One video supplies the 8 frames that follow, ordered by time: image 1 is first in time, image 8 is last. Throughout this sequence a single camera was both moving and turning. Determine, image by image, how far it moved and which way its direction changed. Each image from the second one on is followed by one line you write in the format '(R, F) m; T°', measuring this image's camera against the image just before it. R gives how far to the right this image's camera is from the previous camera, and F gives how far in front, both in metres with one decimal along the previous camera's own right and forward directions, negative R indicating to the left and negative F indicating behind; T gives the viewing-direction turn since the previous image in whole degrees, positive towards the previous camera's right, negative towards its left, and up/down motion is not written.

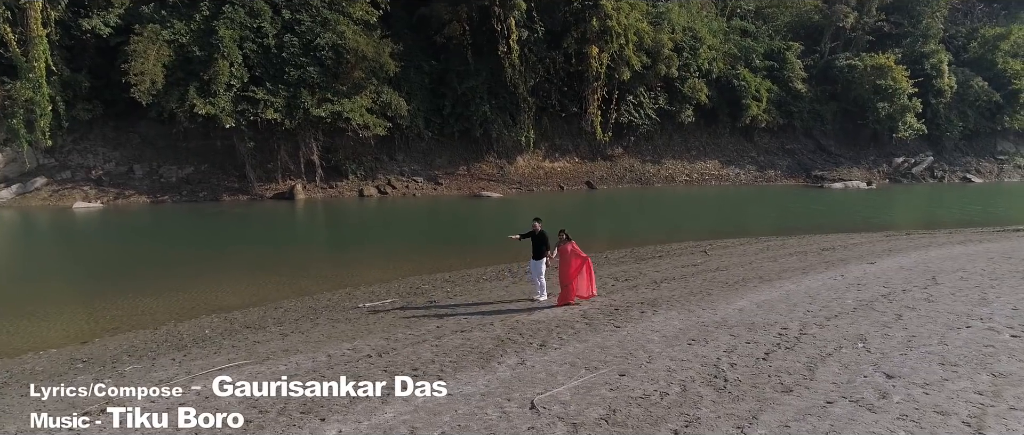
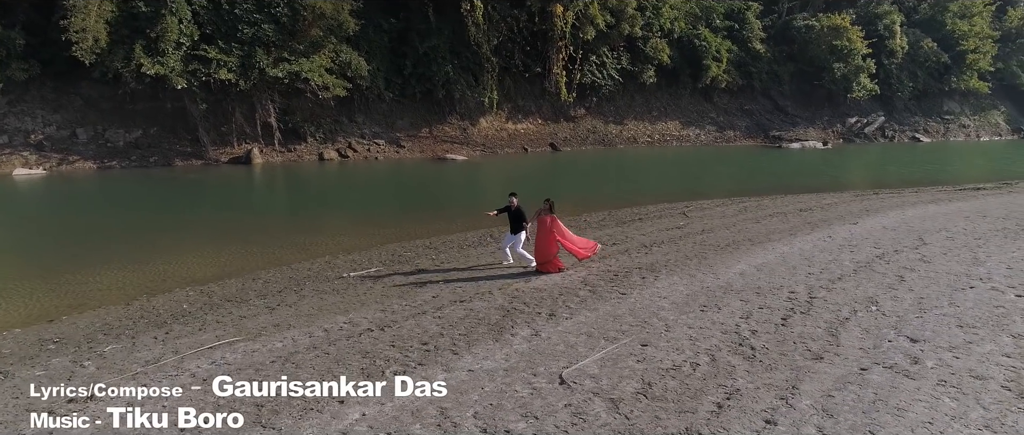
(-0.5, +0.3) m; +4°
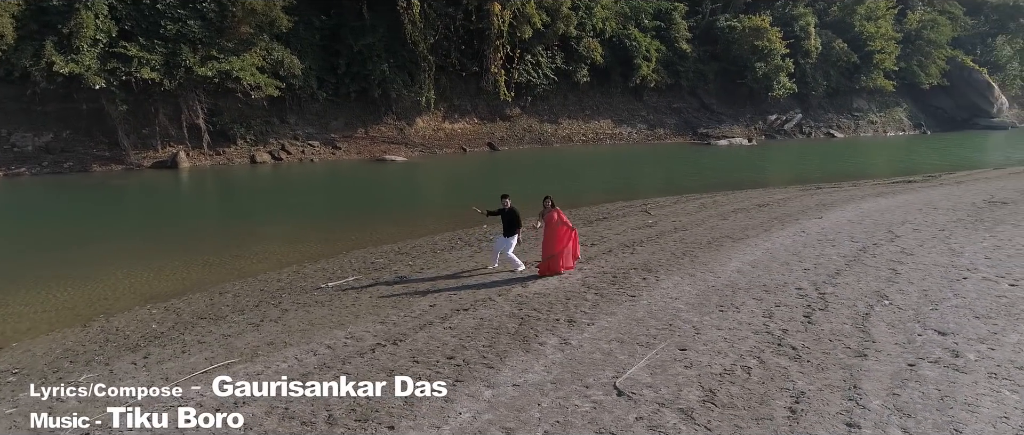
(-0.9, +0.3) m; +7°
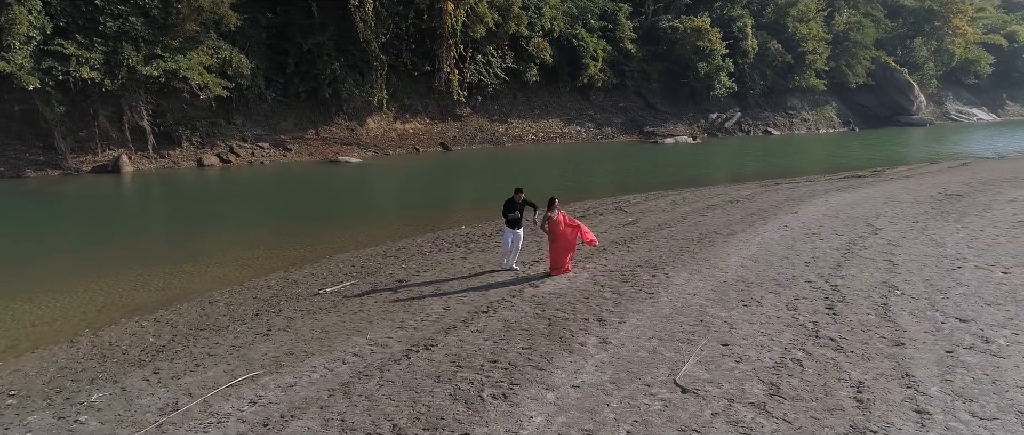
(-0.9, +0.1) m; +5°
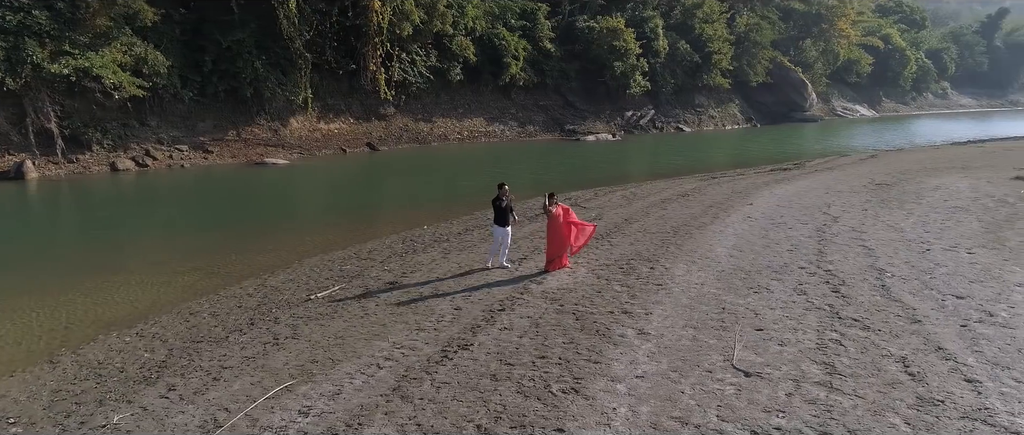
(-1.2, +0.1) m; +8°
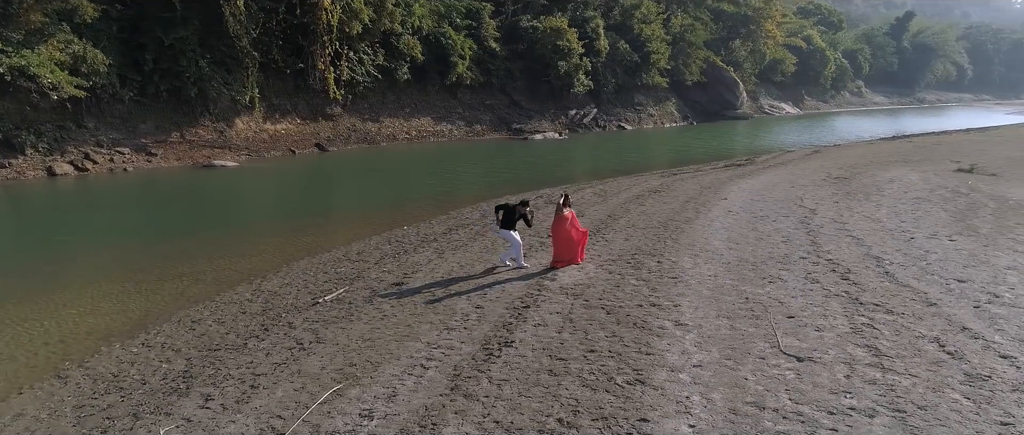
(-1.0, 0.0) m; +6°
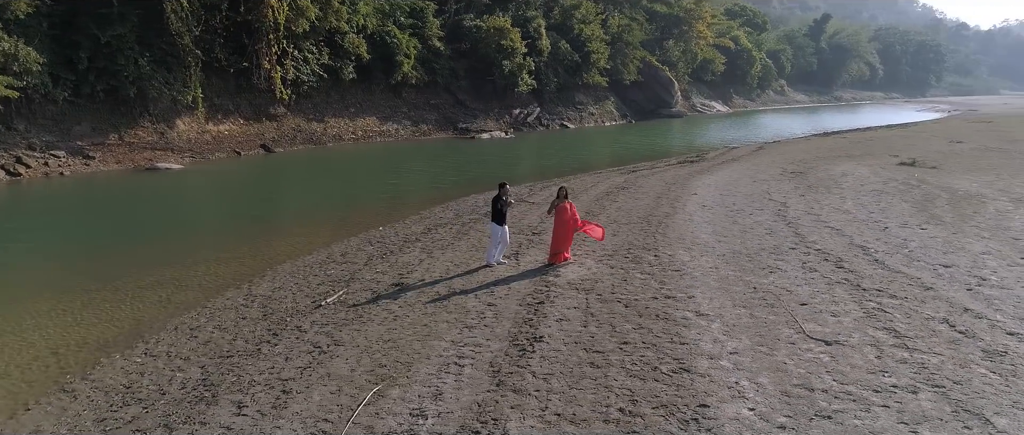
(-0.9, 0.0) m; +6°
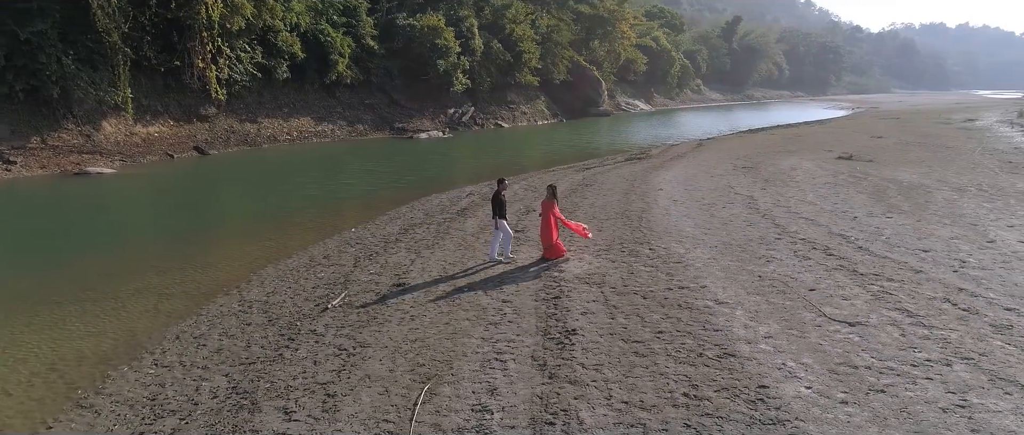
(-1.0, 0.0) m; +6°
